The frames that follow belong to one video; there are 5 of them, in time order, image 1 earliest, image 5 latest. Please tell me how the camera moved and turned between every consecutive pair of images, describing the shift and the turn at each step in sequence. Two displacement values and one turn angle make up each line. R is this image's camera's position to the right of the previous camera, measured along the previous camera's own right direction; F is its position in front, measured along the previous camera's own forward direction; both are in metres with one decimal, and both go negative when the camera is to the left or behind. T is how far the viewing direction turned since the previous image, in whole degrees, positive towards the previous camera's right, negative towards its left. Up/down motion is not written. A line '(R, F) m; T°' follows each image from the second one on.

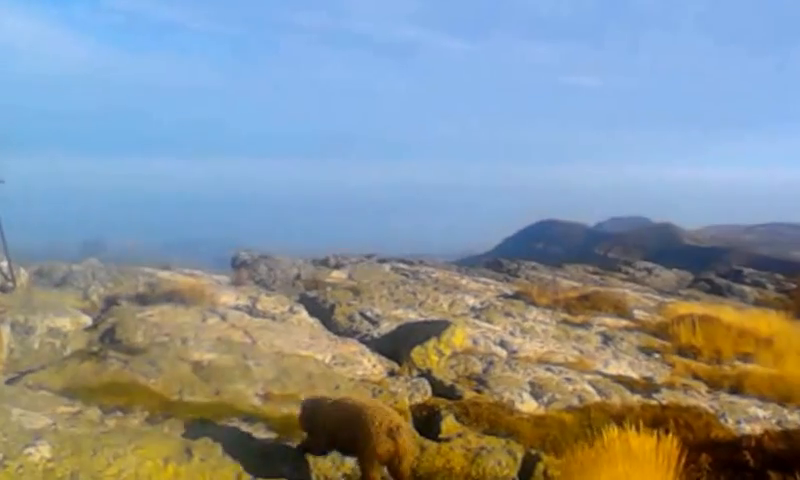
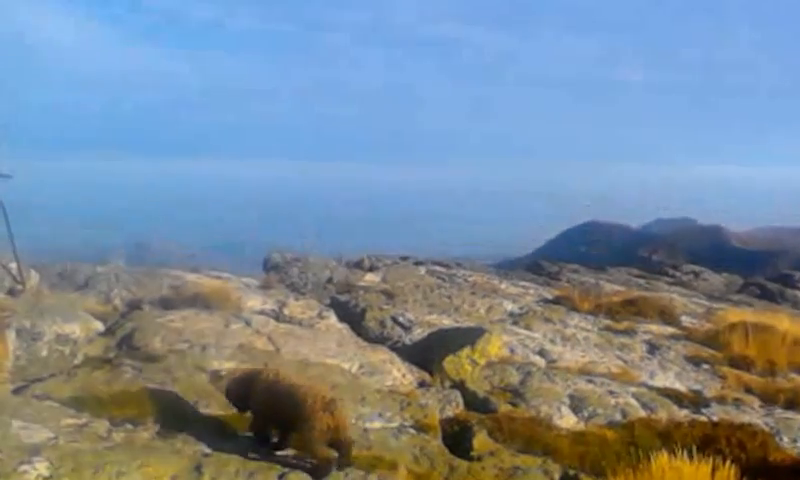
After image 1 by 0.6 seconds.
(+0.1, +0.6) m; -3°
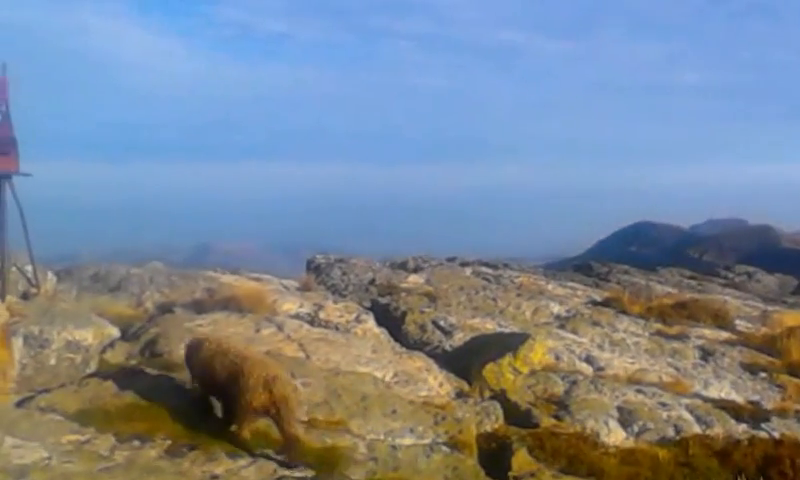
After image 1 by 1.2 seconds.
(+0.2, +0.7) m; -3°
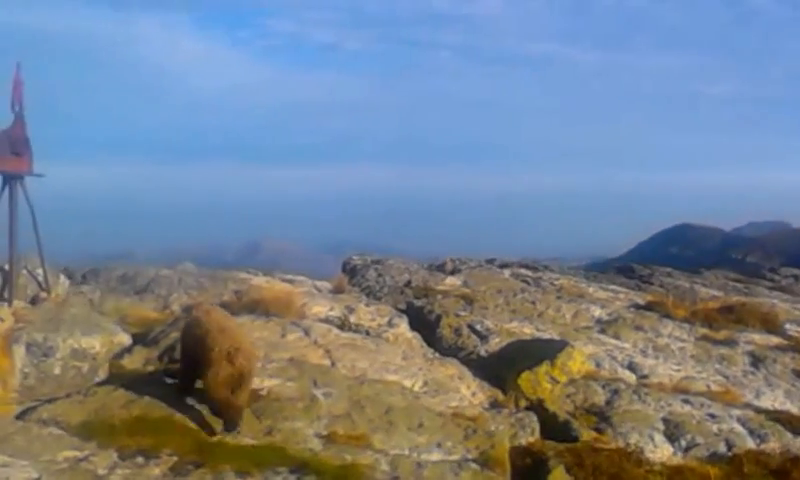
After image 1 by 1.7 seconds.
(+0.1, +0.6) m; -3°
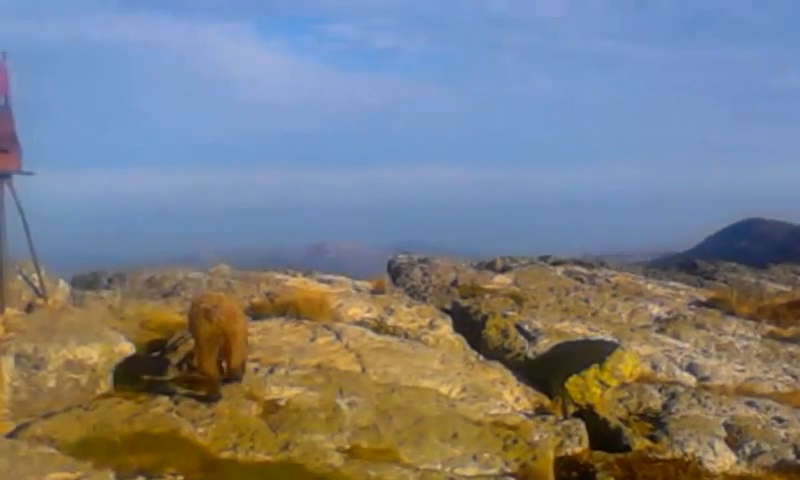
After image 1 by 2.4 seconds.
(+0.3, +0.7) m; -4°
